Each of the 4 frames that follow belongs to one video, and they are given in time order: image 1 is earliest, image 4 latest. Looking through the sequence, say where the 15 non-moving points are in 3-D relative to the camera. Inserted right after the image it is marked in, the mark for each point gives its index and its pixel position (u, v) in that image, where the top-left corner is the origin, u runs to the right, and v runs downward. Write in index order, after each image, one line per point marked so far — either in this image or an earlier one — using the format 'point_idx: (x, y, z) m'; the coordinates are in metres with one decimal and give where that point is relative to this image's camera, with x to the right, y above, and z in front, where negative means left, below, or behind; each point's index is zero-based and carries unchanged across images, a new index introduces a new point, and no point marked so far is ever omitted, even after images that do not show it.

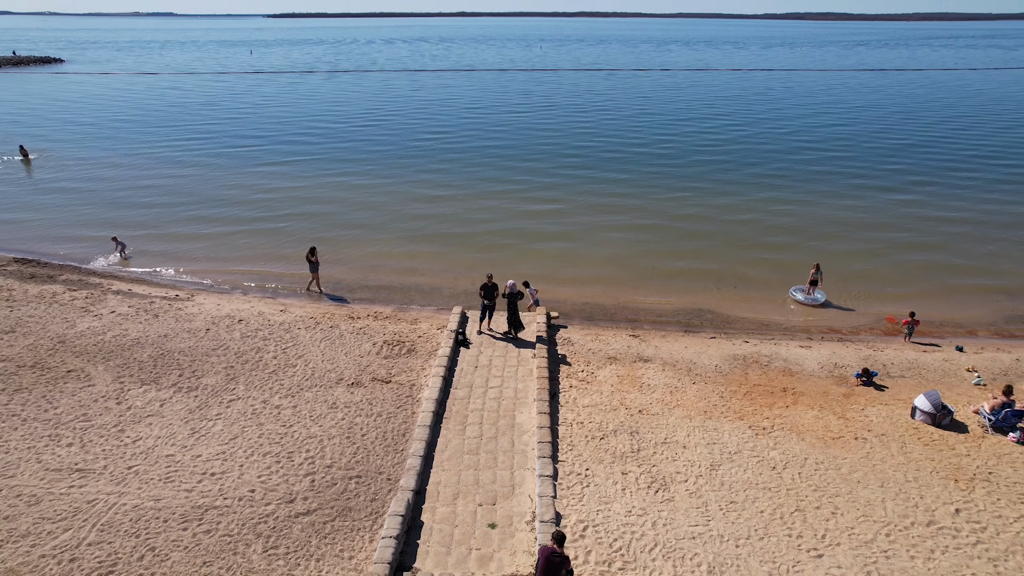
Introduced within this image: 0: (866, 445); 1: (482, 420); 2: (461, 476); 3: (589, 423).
0: (+5.2, -2.3, +9.6) m
1: (-0.4, -2.0, +9.7) m
2: (-0.7, -2.4, +8.5) m
3: (+1.2, -2.0, +9.9) m
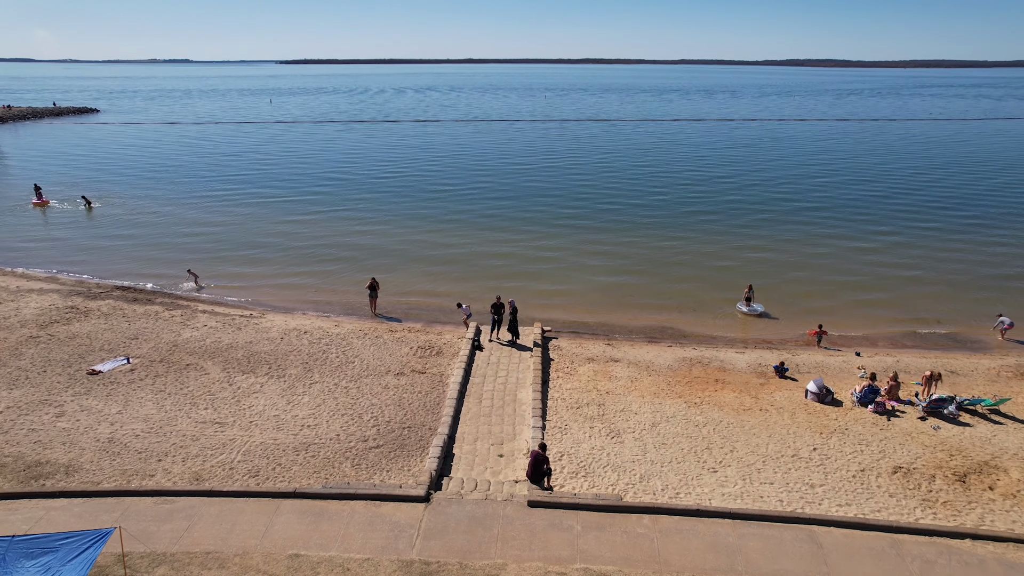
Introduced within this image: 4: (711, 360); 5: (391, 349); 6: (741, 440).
0: (+5.2, -2.6, +13.5) m
1: (-0.4, -2.3, +13.7) m
2: (-0.6, -2.6, +12.5) m
3: (+1.2, -2.3, +13.9) m
4: (+5.0, -1.8, +16.3) m
5: (-3.1, -1.5, +16.7) m
6: (+4.3, -2.8, +12.3) m
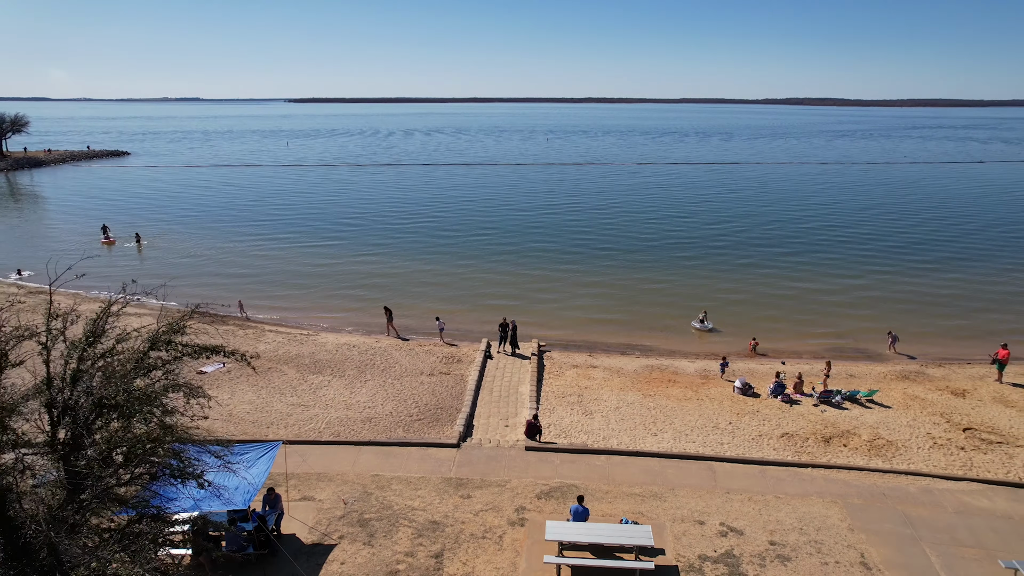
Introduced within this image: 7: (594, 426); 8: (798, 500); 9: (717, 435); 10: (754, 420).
0: (+5.3, -3.2, +18.4) m
1: (-0.3, -2.9, +18.6) m
2: (-0.6, -3.2, +17.4) m
3: (+1.3, -3.0, +18.8) m
4: (+5.1, -2.6, +21.2) m
5: (-3.0, -2.3, +21.7) m
6: (+4.4, -3.4, +17.2) m
7: (+2.0, -3.5, +16.4) m
8: (+5.5, -4.1, +12.6) m
9: (+5.0, -3.6, +16.0) m
10: (+6.2, -3.4, +17.0) m
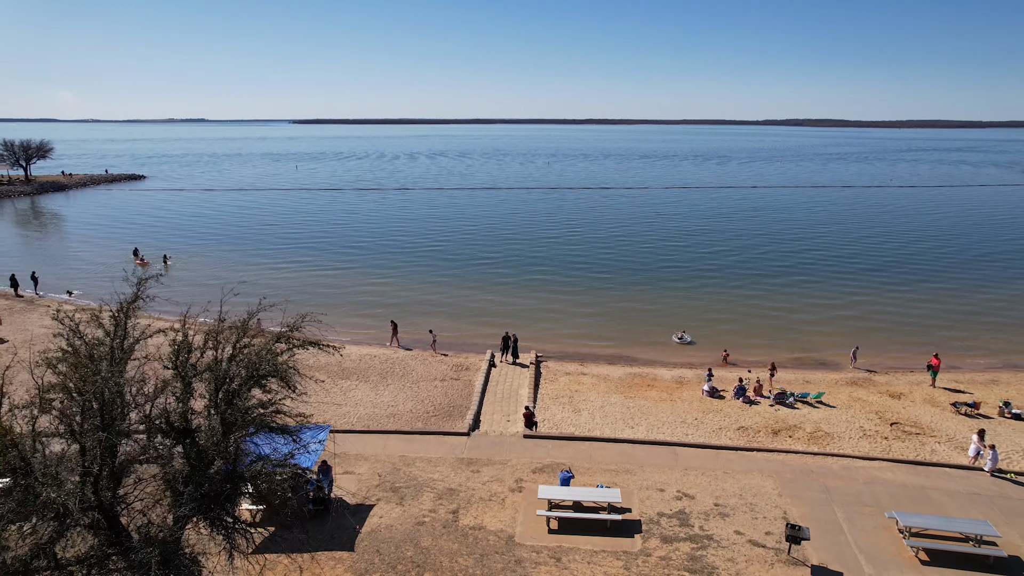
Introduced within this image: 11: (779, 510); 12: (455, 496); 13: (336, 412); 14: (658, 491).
0: (+5.4, -3.7, +21.5) m
1: (-0.3, -3.4, +21.8) m
2: (-0.5, -3.7, +20.5) m
3: (+1.3, -3.5, +21.9) m
4: (+5.1, -3.2, +24.4) m
5: (-2.9, -3.0, +24.8) m
6: (+4.4, -3.9, +20.3) m
7: (+2.0, -4.0, +19.5) m
8: (+5.5, -4.5, +15.7) m
9: (+5.0, -4.1, +19.2) m
10: (+6.3, -4.0, +20.1) m
11: (+5.8, -4.8, +14.1) m
12: (-1.3, -4.7, +14.8) m
13: (-5.3, -3.8, +20.0) m
14: (+3.3, -4.6, +14.9) m
